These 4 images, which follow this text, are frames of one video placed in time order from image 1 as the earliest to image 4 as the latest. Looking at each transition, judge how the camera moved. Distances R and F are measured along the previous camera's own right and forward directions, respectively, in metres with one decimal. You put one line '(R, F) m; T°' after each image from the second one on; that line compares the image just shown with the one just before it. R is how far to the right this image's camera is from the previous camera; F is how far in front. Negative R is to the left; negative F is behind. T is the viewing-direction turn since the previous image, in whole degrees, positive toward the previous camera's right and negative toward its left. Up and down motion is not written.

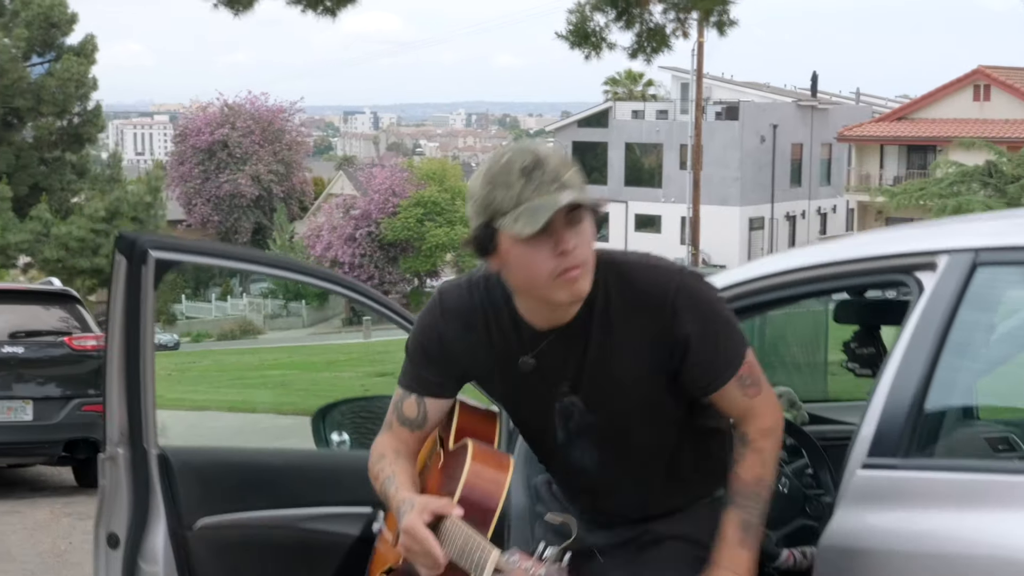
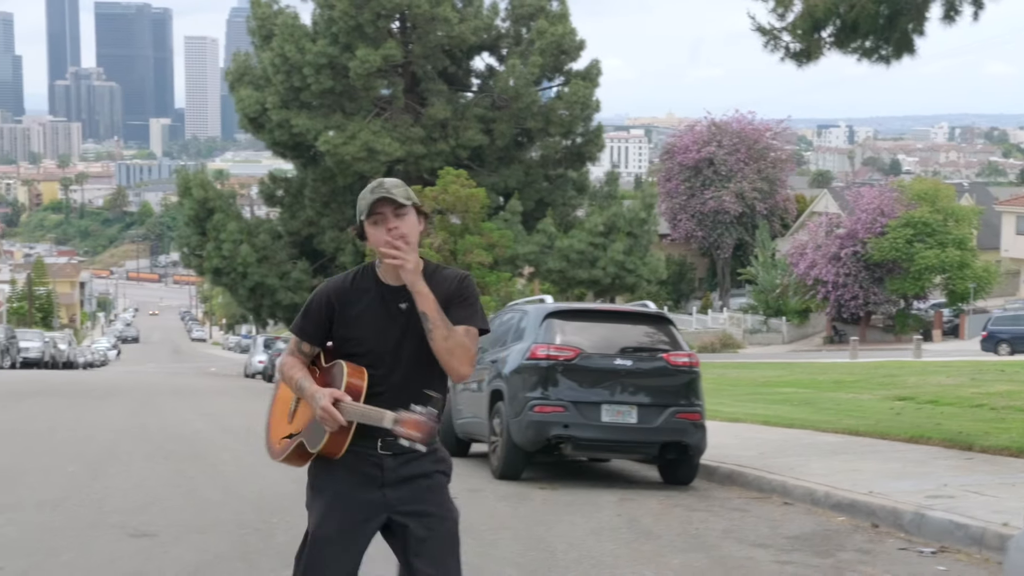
(-0.7, -1.5) m; -20°
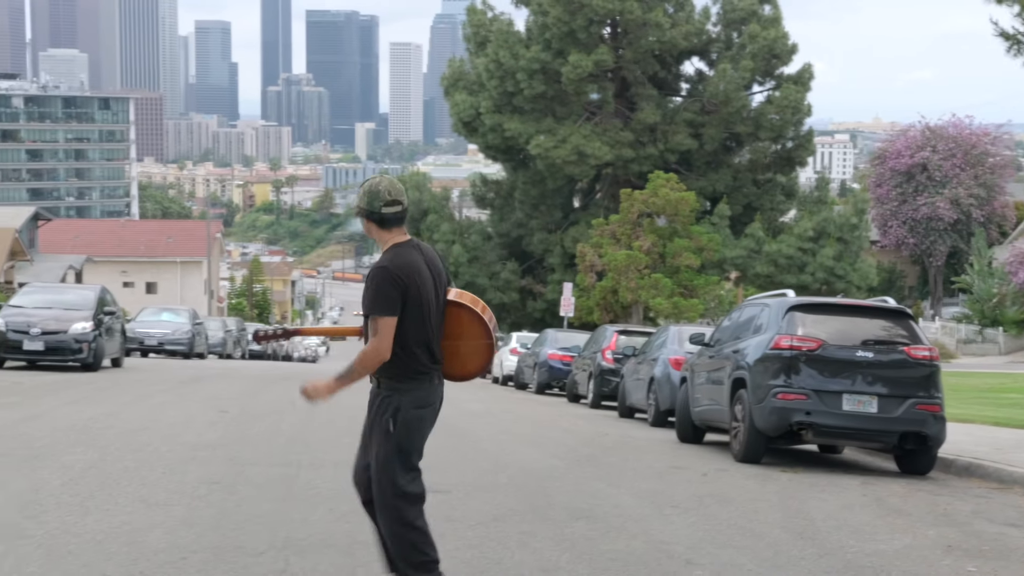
(-0.5, -0.9) m; -8°
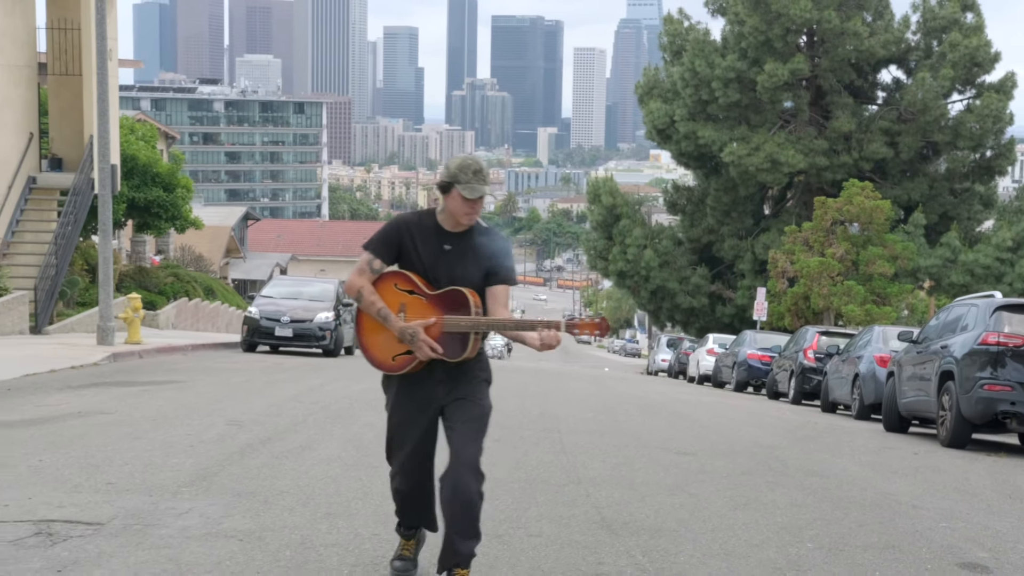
(-0.5, -1.9) m; -8°
